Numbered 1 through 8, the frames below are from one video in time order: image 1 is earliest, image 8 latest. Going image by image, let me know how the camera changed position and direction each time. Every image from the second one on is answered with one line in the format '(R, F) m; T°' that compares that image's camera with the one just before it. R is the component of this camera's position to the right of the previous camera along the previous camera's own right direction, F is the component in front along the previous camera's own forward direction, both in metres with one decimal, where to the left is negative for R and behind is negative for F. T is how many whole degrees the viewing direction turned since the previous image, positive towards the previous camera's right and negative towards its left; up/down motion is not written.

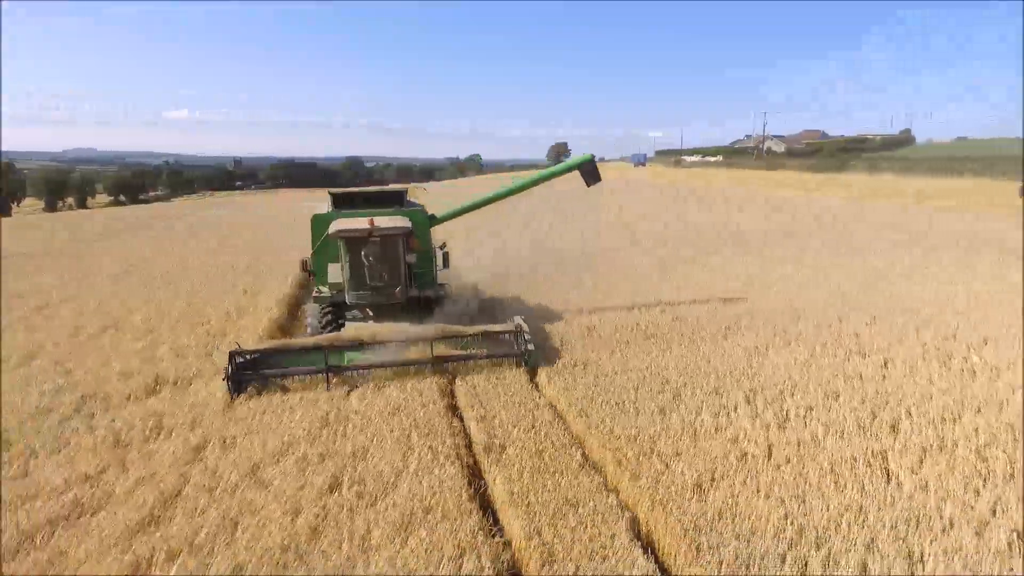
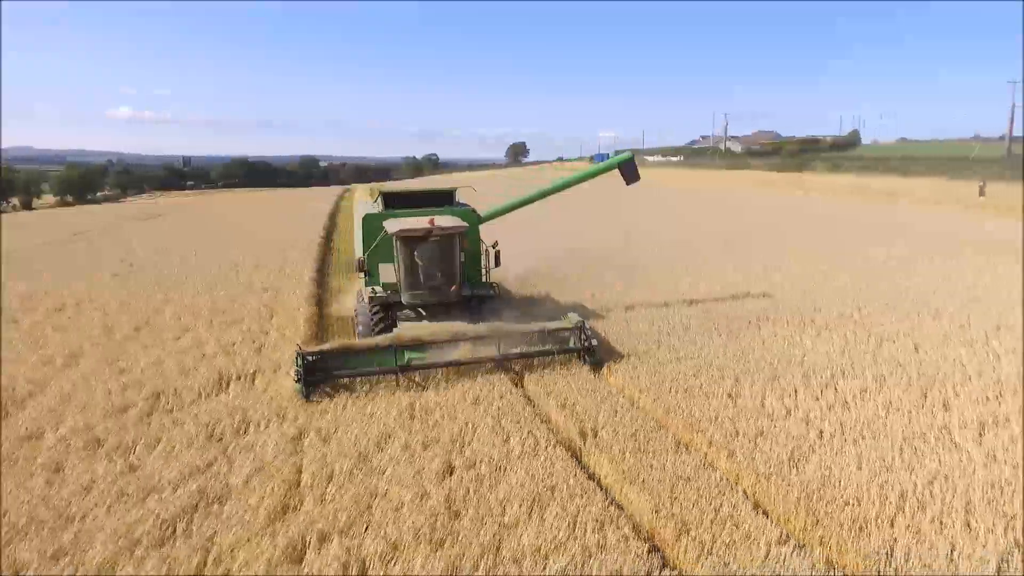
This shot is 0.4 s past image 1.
(-0.9, -0.2) m; +4°
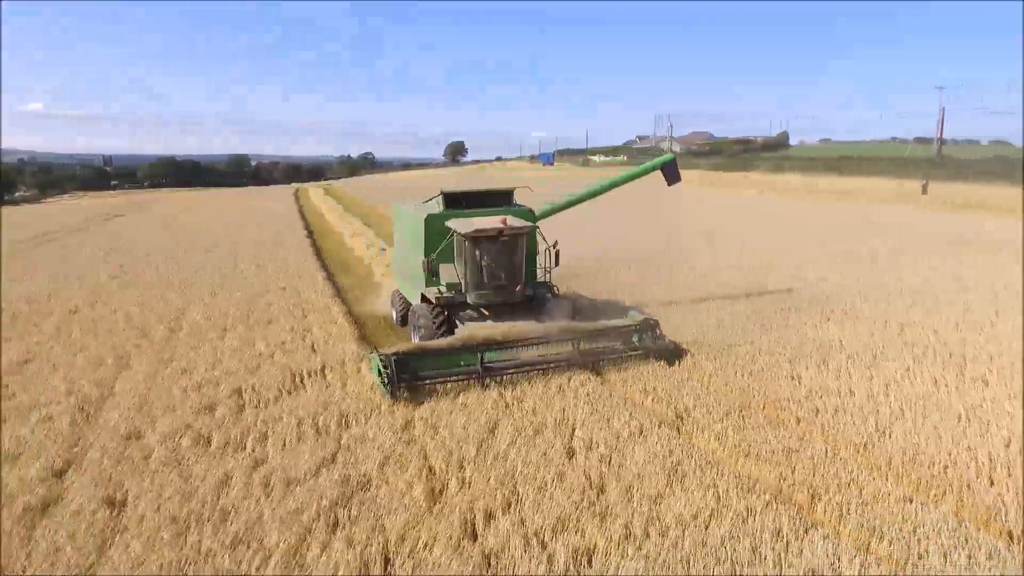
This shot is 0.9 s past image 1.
(-1.1, -0.2) m; +5°
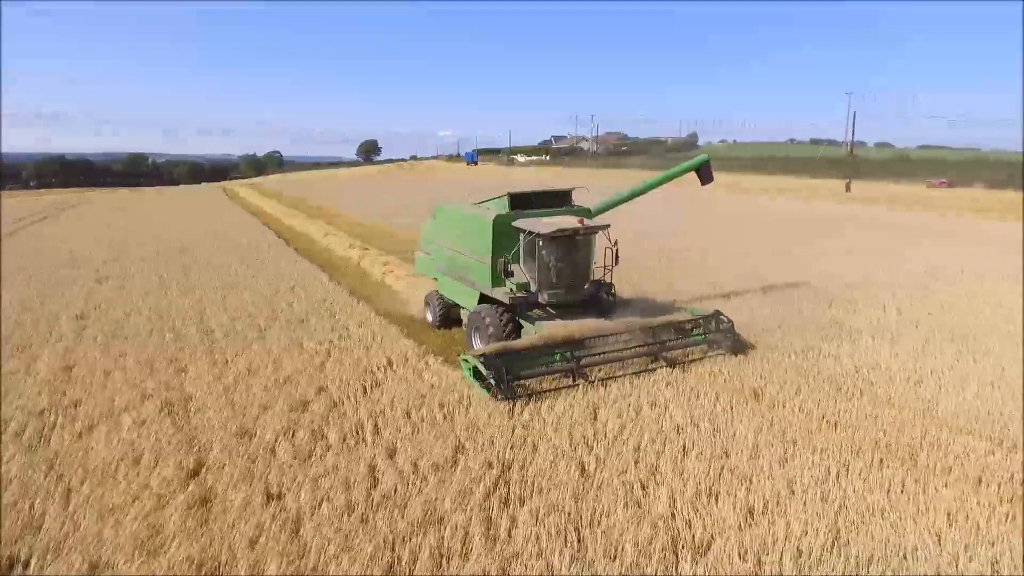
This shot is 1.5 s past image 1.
(-1.4, -0.2) m; +7°
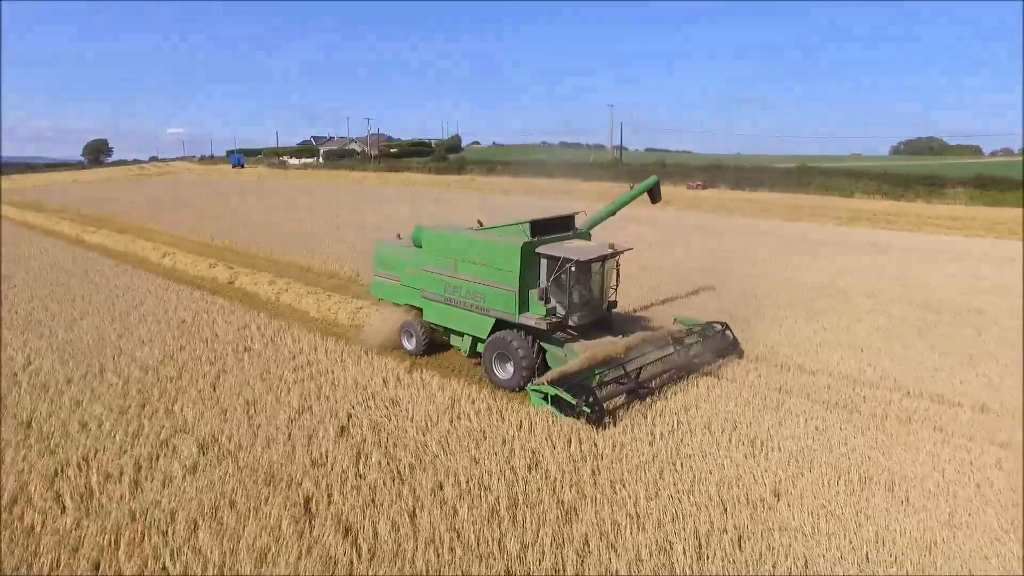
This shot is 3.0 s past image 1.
(-2.2, -0.3) m; +19°
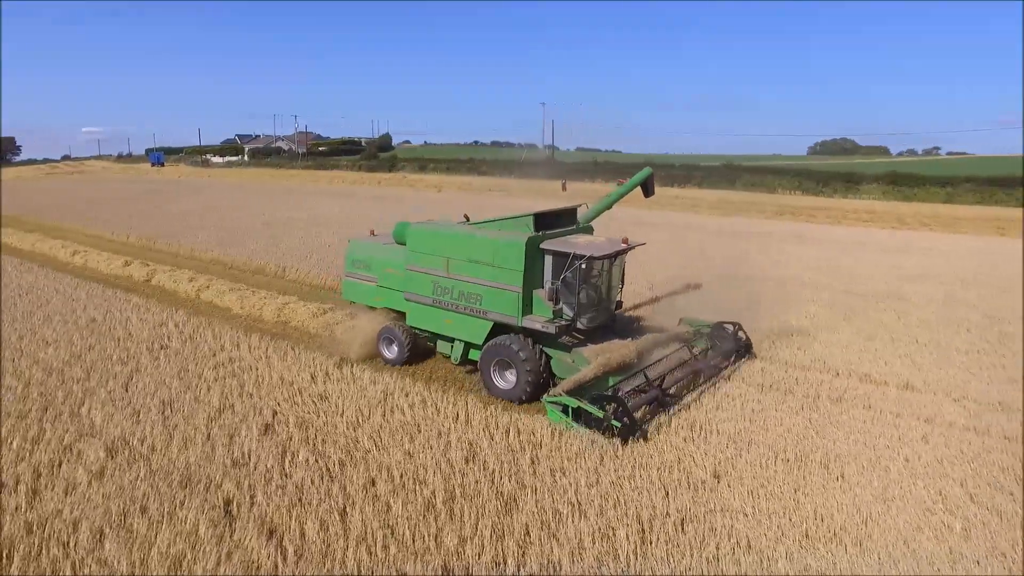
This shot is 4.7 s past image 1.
(0.0, +0.2) m; +5°
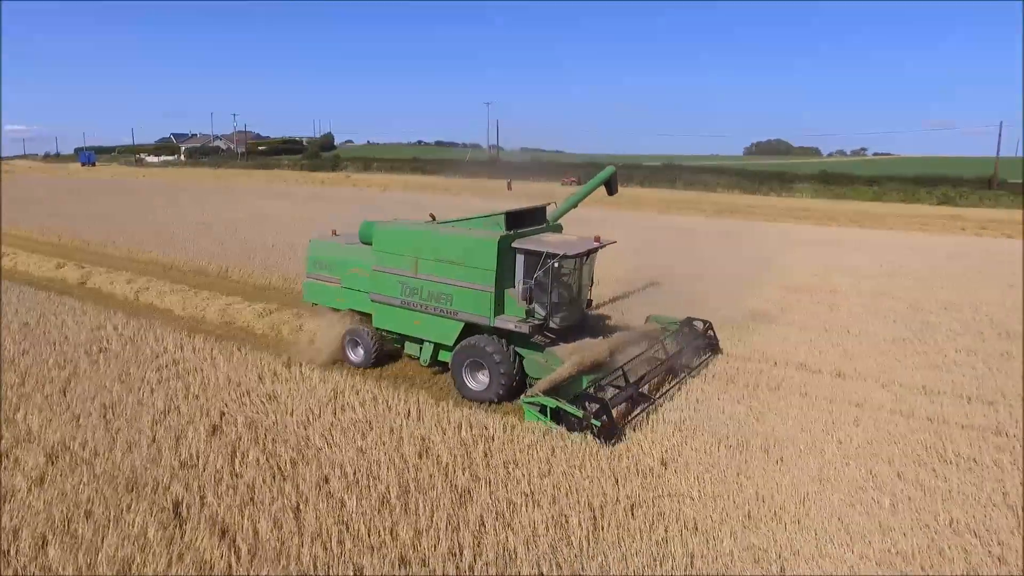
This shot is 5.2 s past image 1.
(0.0, -0.1) m; +4°
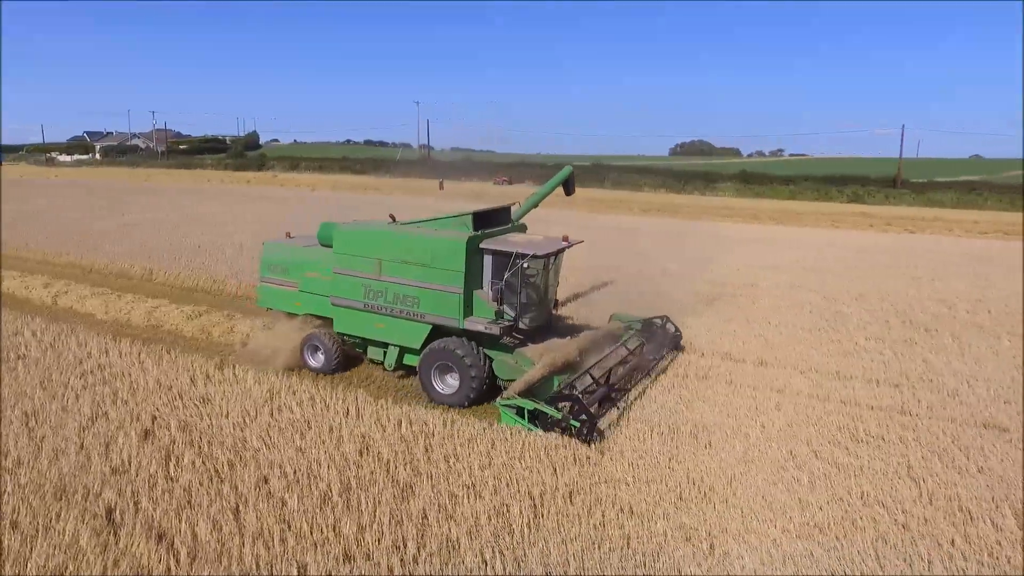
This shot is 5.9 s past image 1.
(0.0, -0.1) m; +5°
